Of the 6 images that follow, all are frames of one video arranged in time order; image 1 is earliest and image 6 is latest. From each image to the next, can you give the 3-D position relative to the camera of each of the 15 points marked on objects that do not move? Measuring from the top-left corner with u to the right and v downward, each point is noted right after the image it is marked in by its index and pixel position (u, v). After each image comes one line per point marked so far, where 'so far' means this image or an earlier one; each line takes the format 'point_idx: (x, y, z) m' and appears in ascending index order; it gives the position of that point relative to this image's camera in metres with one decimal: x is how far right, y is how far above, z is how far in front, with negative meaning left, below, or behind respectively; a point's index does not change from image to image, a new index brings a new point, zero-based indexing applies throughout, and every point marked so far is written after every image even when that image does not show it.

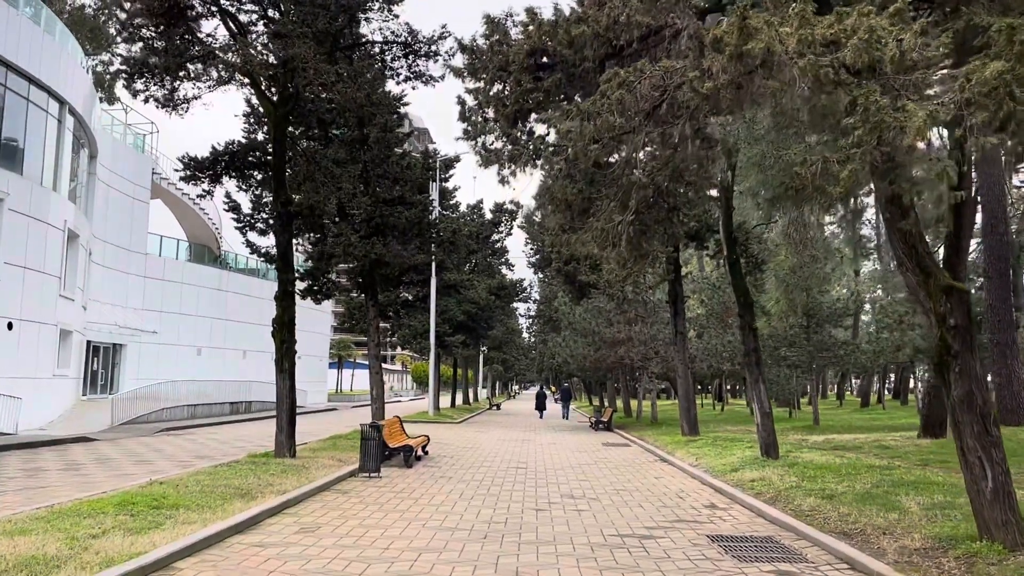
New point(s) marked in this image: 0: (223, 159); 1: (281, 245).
0: (-6.1, +2.7, +16.4) m
1: (-4.4, +0.8, +14.8) m
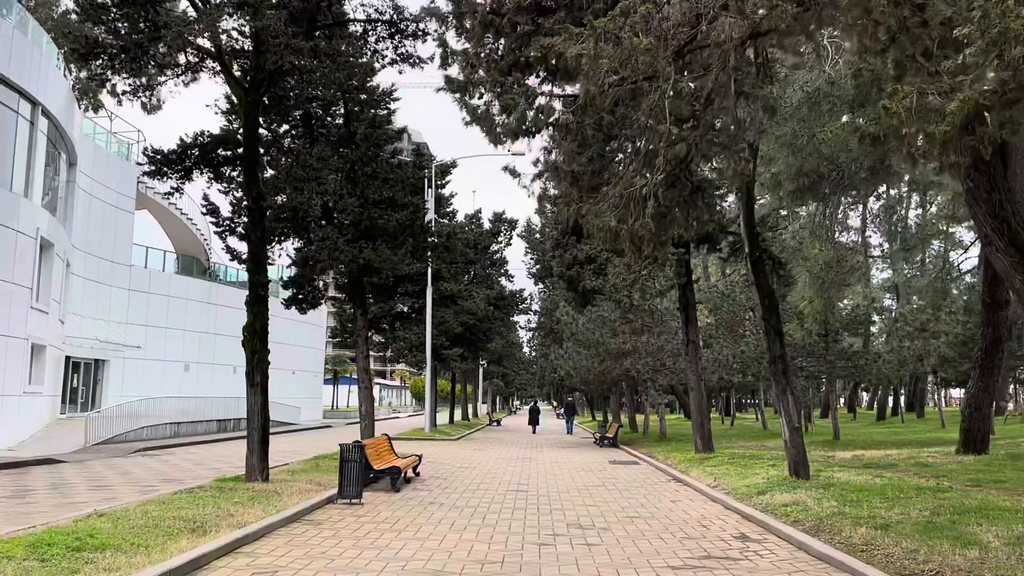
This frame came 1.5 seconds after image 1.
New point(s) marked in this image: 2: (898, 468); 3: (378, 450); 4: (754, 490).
0: (-6.2, +2.6, +15.0) m
1: (-4.5, +0.7, +13.3) m
2: (+7.1, -3.3, +14.3) m
3: (-2.5, -3.0, +14.4) m
4: (+3.9, -3.3, +12.6) m
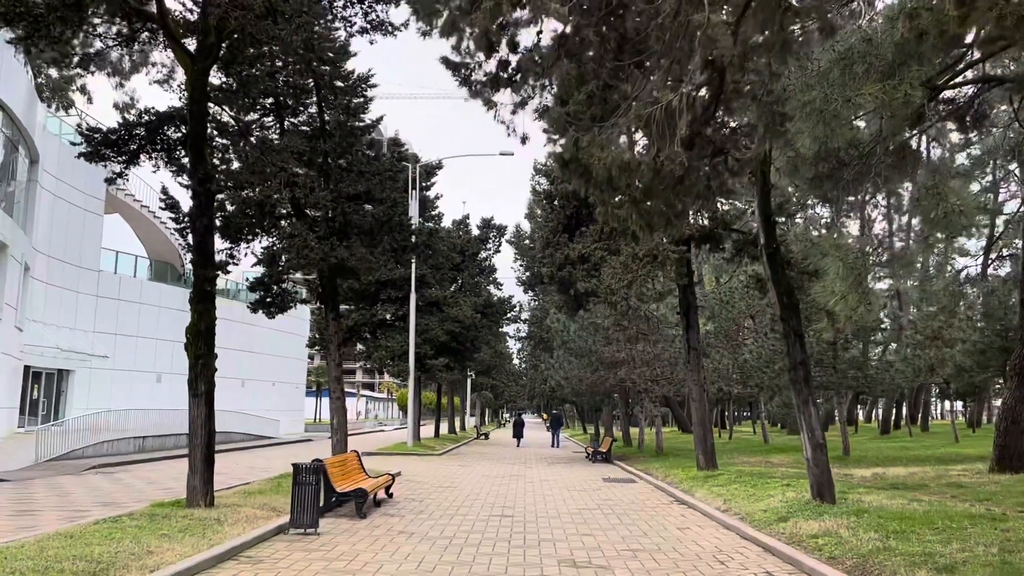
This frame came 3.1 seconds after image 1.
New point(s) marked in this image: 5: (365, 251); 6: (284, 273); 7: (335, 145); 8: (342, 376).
0: (-6.4, +2.7, +13.3) m
1: (-4.7, +0.8, +11.6) m
2: (+6.8, -3.3, +12.7) m
3: (-2.8, -3.0, +12.7) m
4: (+3.7, -3.2, +11.0) m
5: (-3.7, +0.9, +19.3) m
6: (-5.6, +0.4, +19.1) m
7: (-4.4, +3.5, +19.3) m
8: (-4.2, -2.1, +19.0) m
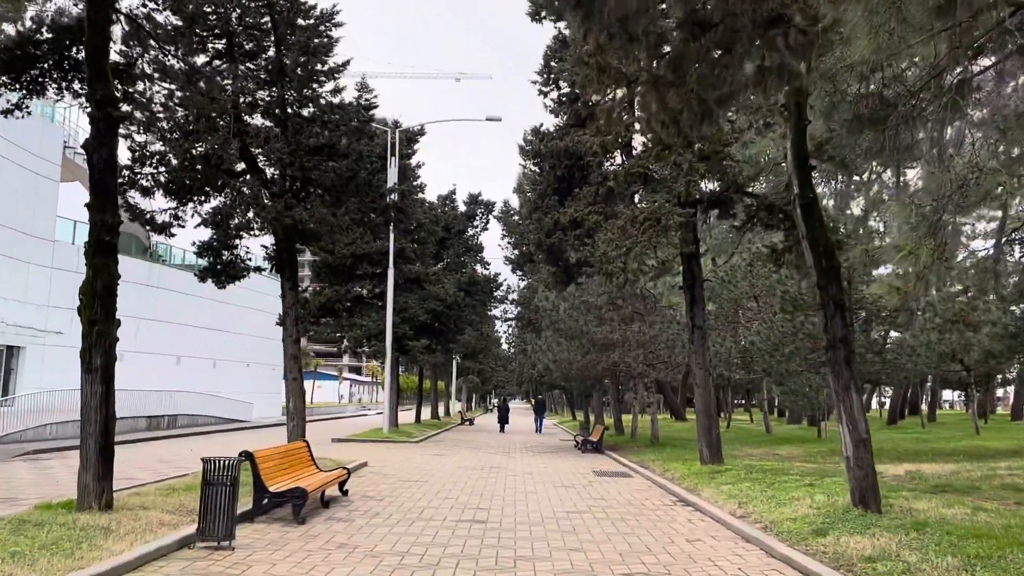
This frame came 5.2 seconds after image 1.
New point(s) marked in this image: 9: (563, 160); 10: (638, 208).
0: (-6.7, +3.3, +11.0) m
1: (-5.0, +1.4, +9.4) m
2: (+6.5, -2.8, +10.6) m
3: (-3.1, -2.4, +10.5) m
4: (+3.4, -2.7, +8.9) m
5: (-4.1, +1.6, +17.0) m
6: (-6.0, +1.1, +16.9) m
7: (-4.8, +4.3, +17.0) m
8: (-4.6, -1.4, +16.8) m
9: (+1.2, +3.1, +18.6) m
10: (+2.5, +1.6, +15.5) m
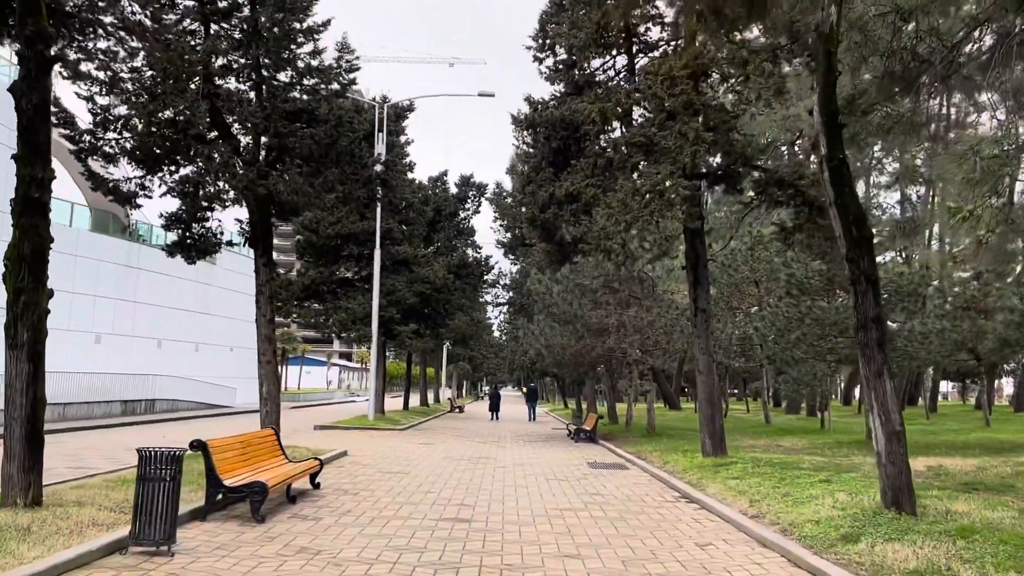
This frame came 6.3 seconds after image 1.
0: (-6.8, +3.7, +9.8) m
1: (-5.1, +1.8, +8.2) m
2: (+6.3, -2.5, +9.6) m
3: (-3.2, -2.0, +9.4) m
4: (+3.2, -2.5, +7.8) m
5: (-4.2, +2.1, +15.9) m
6: (-6.2, +1.6, +15.7) m
7: (-4.9, +4.8, +15.8) m
8: (-4.8, -0.9, +15.7) m
9: (+1.1, +3.5, +17.4) m
10: (+2.4, +2.0, +14.4) m
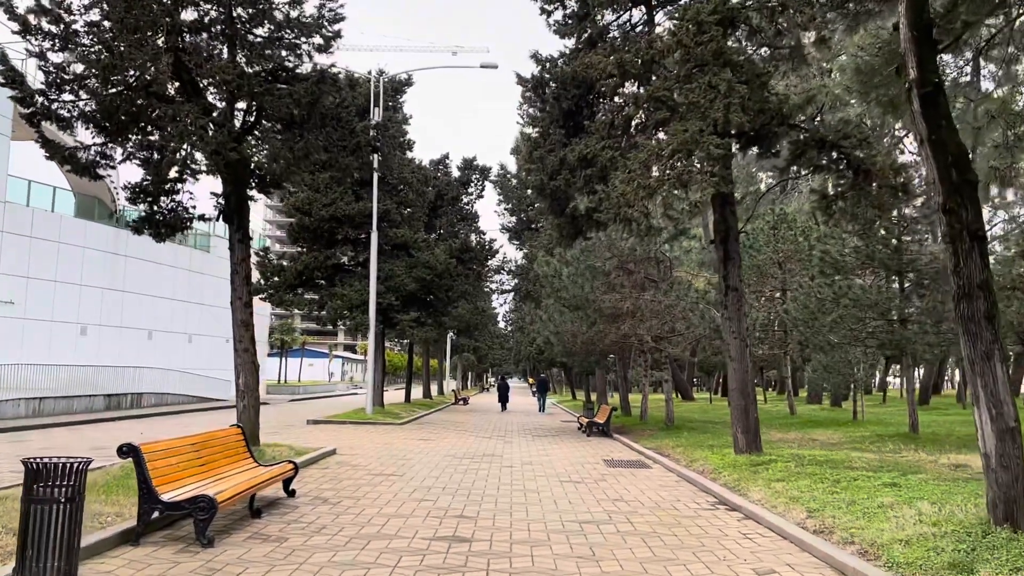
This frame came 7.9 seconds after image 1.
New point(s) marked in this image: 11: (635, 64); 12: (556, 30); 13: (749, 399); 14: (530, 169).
0: (-6.7, +4.0, +8.0) m
1: (-5.0, +2.1, +6.5) m
2: (+6.4, -2.1, +7.9) m
3: (-3.1, -1.7, +7.7) m
4: (+3.3, -2.1, +6.1) m
5: (-4.1, +2.5, +14.1) m
6: (-6.1, +2.0, +14.0) m
7: (-4.8, +5.1, +14.0) m
8: (-4.6, -0.6, +14.0) m
9: (+1.2, +3.9, +15.7) m
10: (+2.5, +2.4, +12.6) m
11: (+2.1, +3.8, +13.4) m
12: (+0.9, +5.2, +15.7) m
13: (+4.2, -1.9, +13.7) m
14: (+0.4, +2.5, +16.8) m
